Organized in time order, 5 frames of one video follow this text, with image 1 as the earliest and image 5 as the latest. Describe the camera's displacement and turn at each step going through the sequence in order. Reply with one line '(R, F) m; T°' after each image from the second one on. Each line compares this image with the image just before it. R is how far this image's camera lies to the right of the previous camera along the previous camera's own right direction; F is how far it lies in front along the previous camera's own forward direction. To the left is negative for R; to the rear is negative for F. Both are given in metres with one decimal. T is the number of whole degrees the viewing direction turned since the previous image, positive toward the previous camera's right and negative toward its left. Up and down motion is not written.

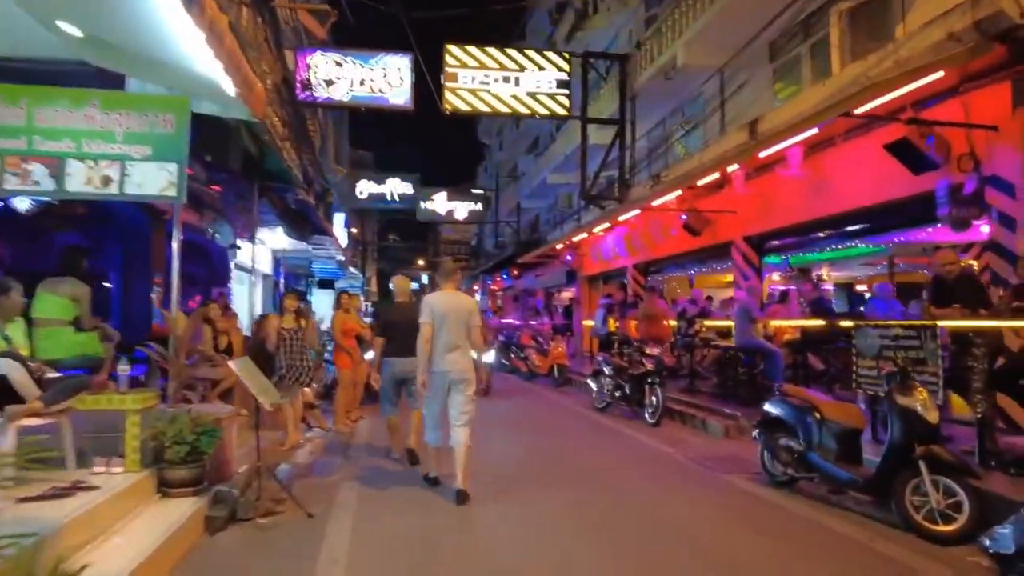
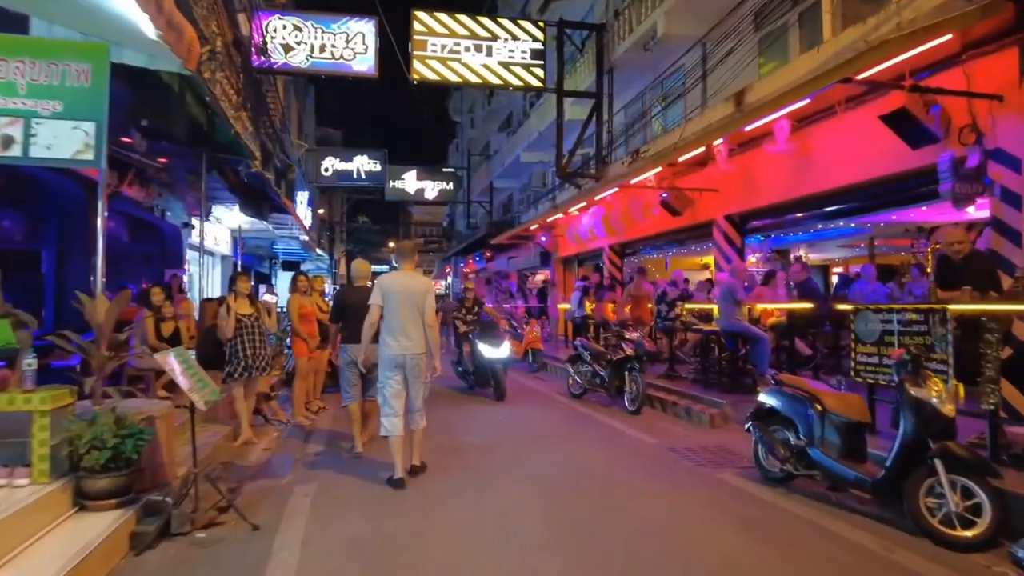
(0.0, +0.7) m; +2°
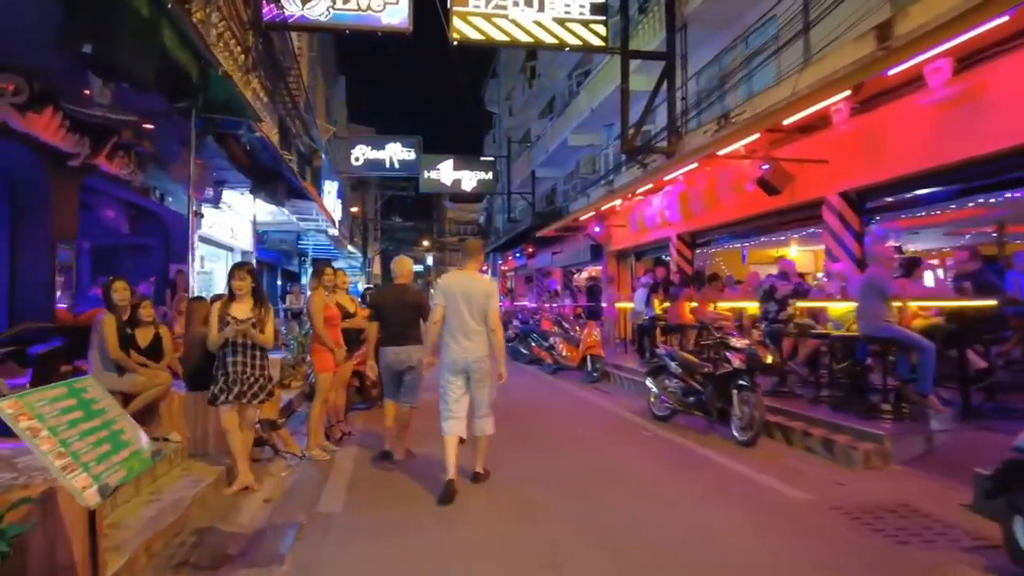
(-0.5, +2.3) m; -3°
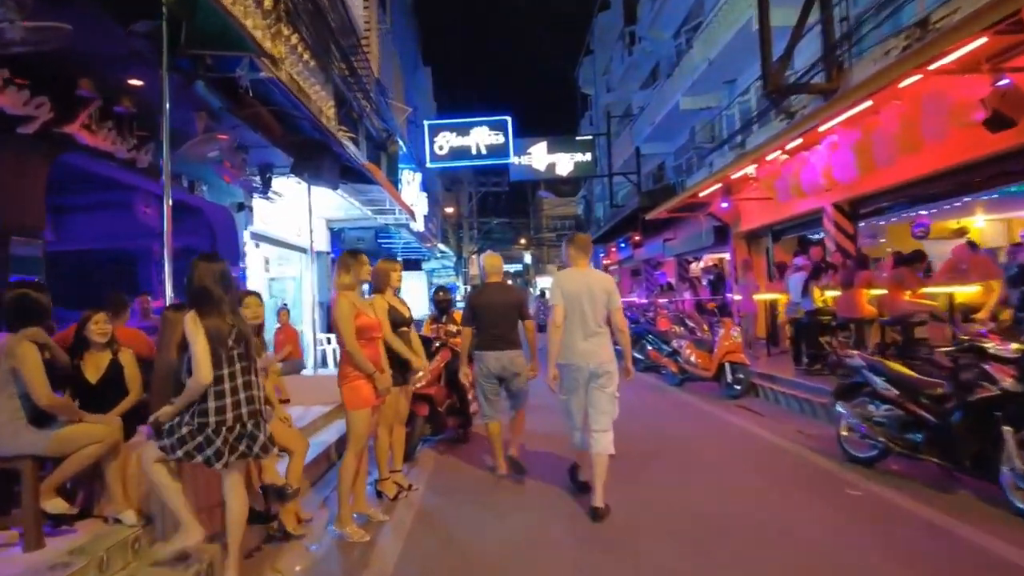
(-0.2, +2.8) m; -9°
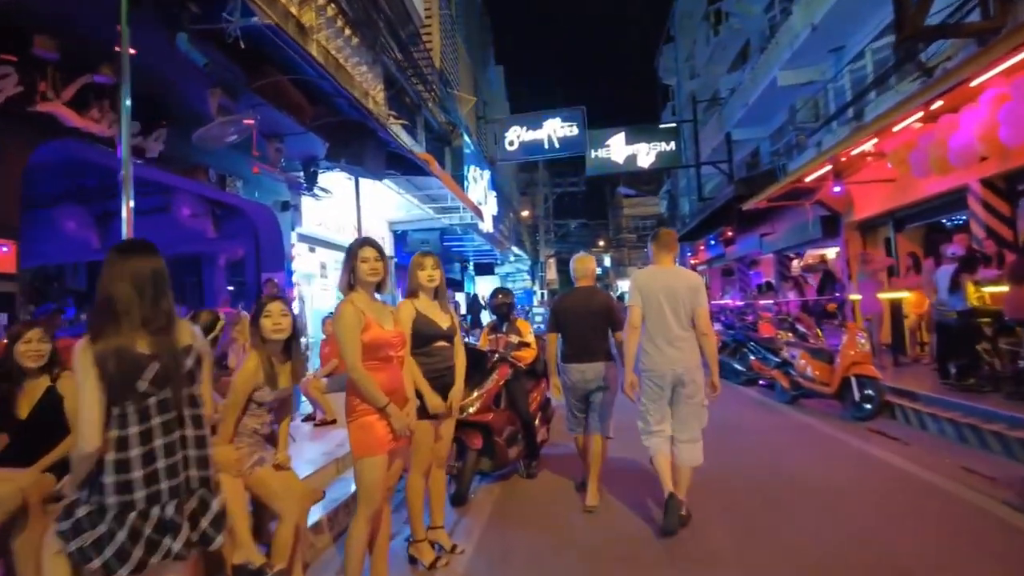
(+0.1, +1.6) m; -7°
